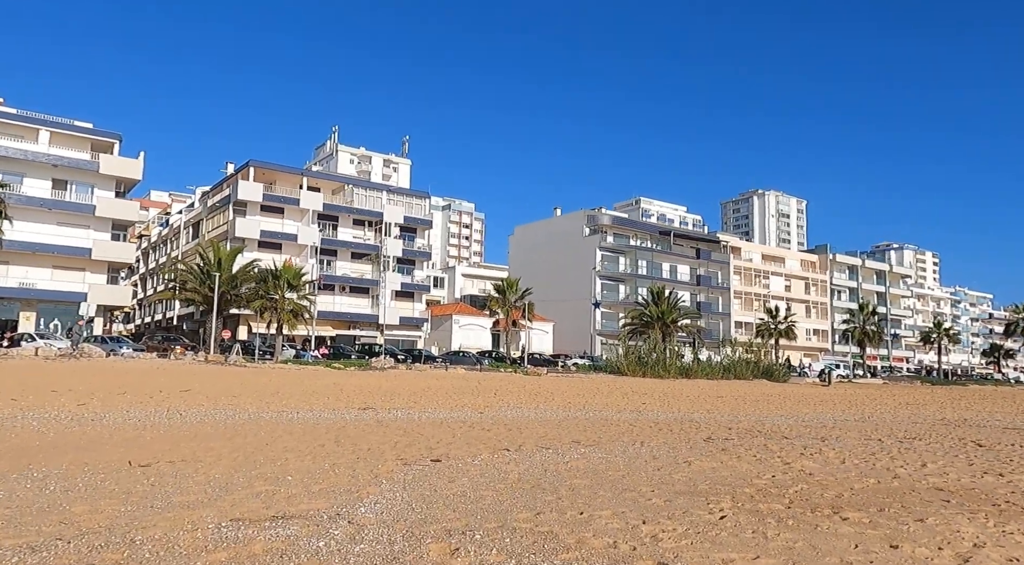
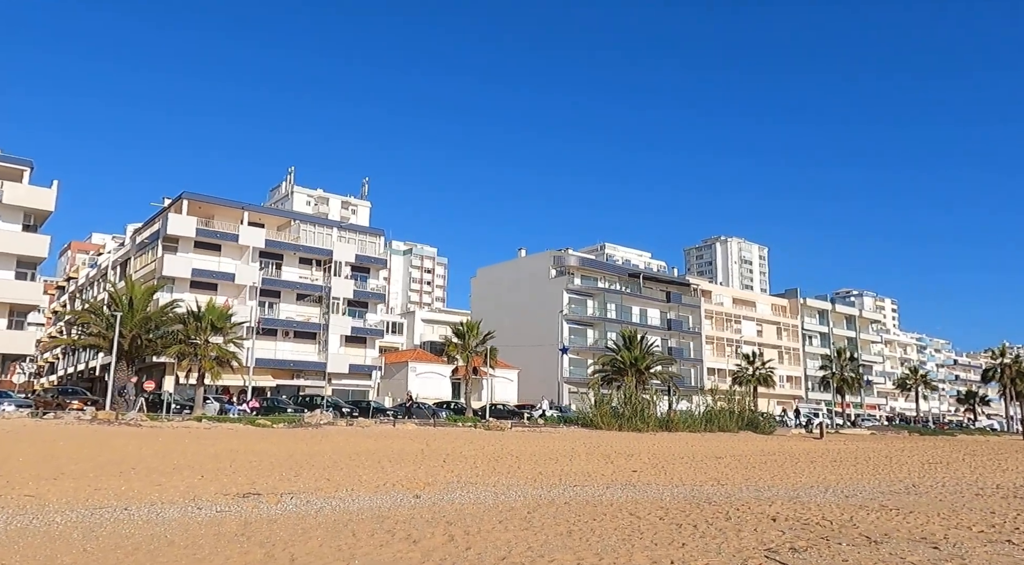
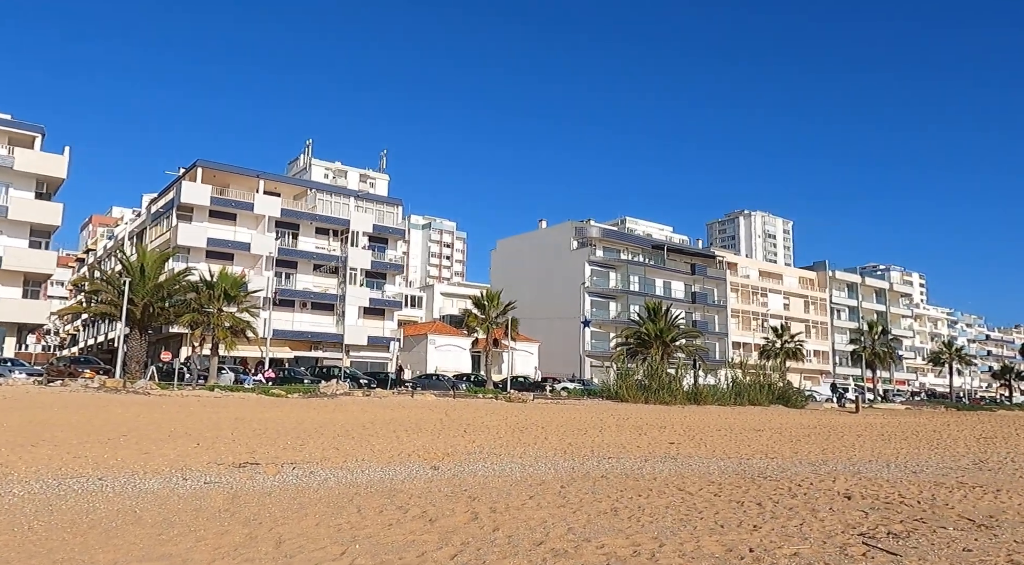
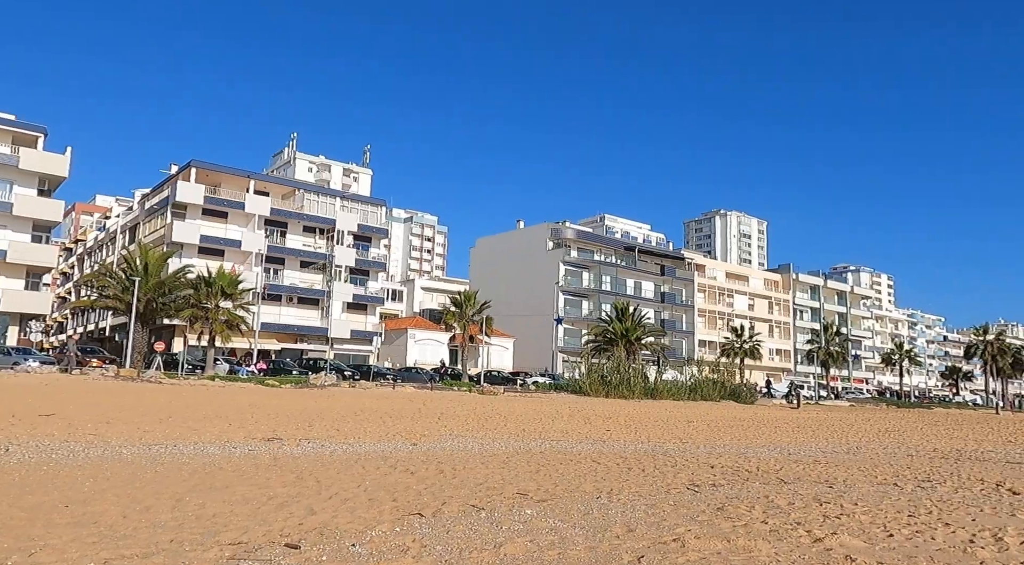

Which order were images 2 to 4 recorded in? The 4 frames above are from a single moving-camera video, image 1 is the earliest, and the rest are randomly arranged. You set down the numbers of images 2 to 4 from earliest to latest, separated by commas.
4, 2, 3
